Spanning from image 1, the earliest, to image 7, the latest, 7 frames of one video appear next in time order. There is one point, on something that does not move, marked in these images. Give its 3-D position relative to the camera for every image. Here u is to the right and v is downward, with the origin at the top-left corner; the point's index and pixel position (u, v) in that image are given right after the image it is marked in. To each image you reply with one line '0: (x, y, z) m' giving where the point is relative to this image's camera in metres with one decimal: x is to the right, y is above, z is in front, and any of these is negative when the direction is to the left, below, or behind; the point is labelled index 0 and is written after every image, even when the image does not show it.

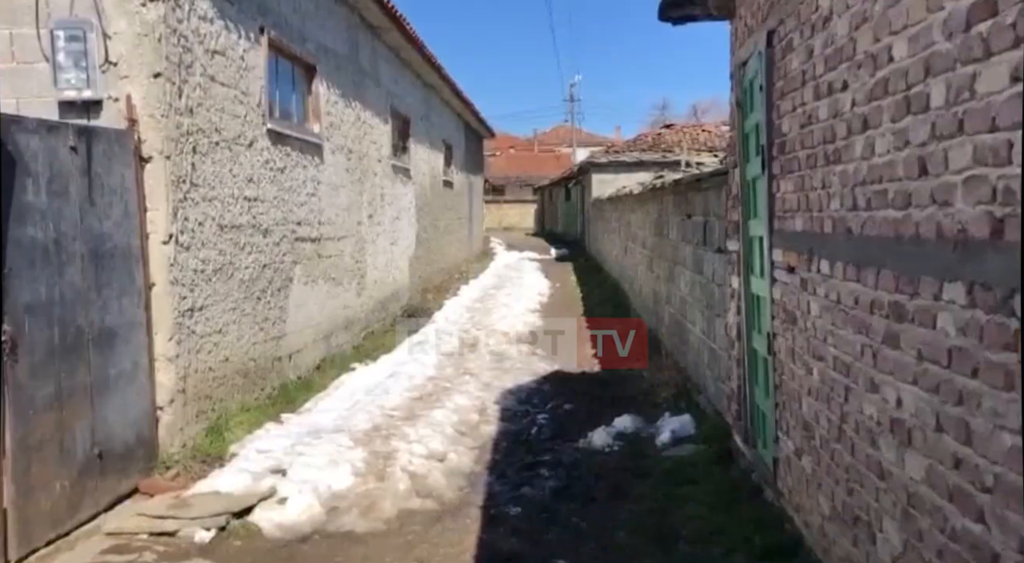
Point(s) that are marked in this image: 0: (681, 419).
0: (+1.2, -0.9, +5.9) m
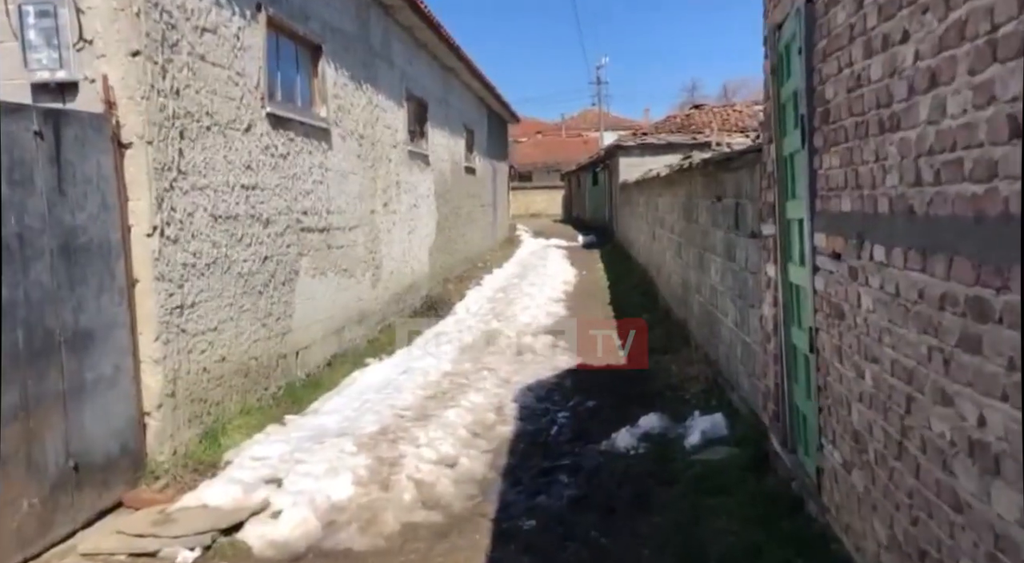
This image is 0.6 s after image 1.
0: (+1.3, -0.9, +5.4) m
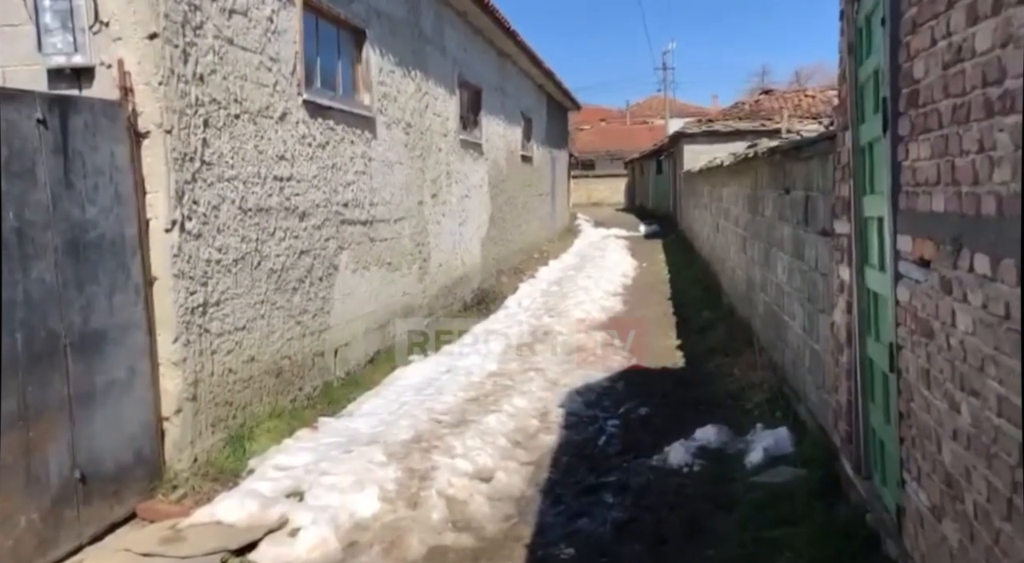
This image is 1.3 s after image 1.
0: (+1.5, -0.9, +5.0) m
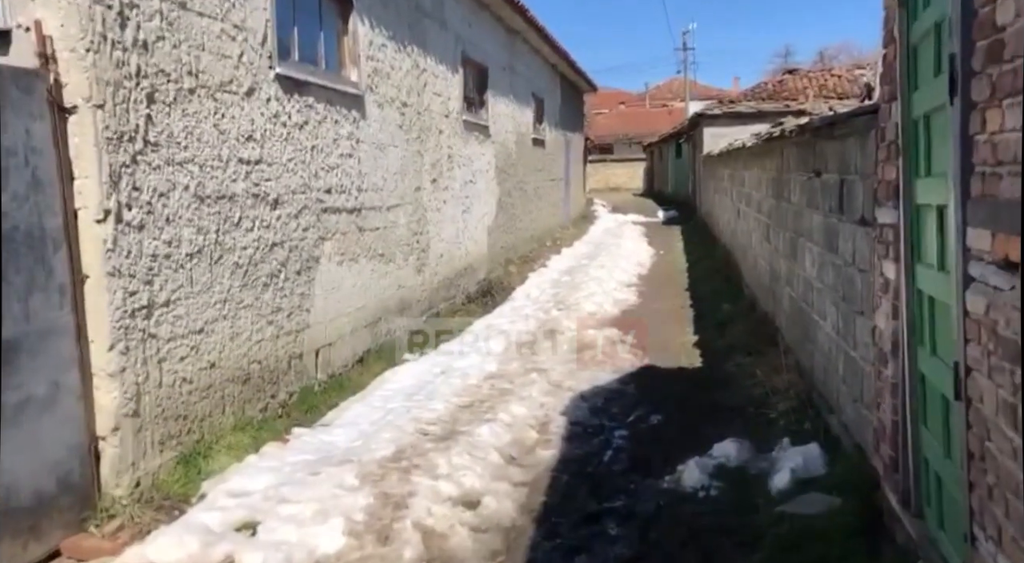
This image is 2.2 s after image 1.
0: (+1.5, -0.9, +4.3) m
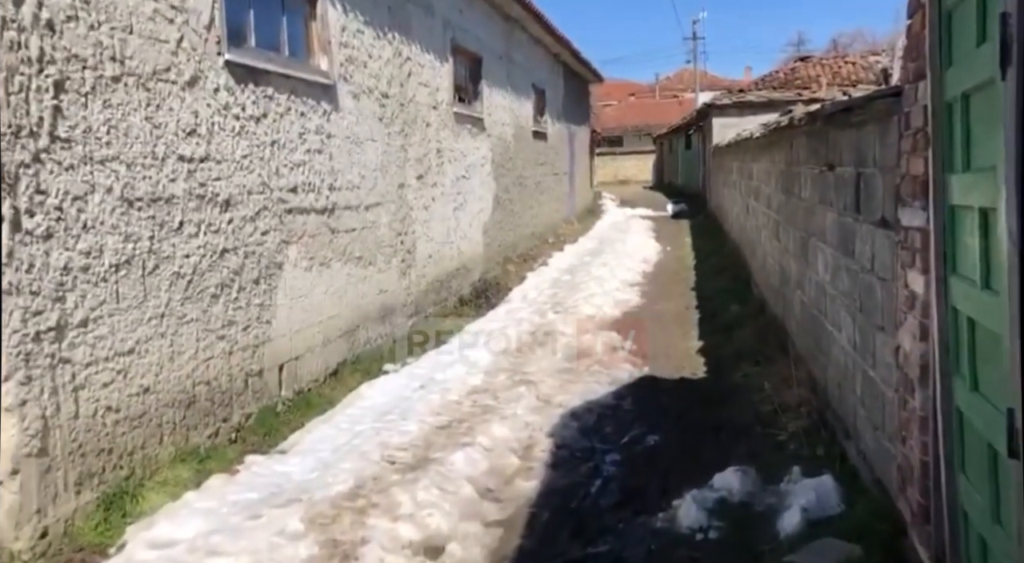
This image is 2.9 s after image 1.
0: (+1.4, -0.9, +3.8) m
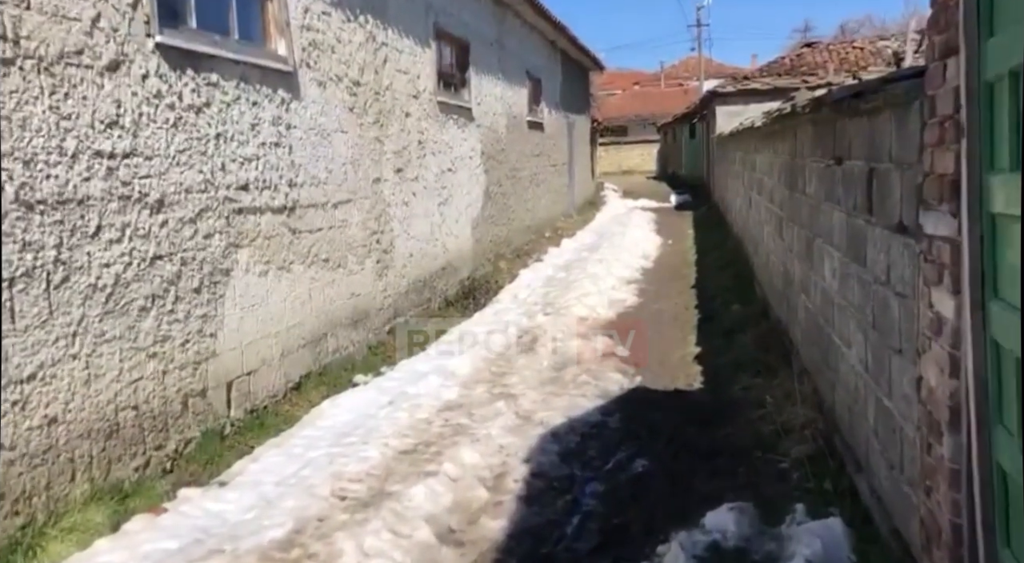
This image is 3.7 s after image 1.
0: (+1.2, -0.9, +3.3) m
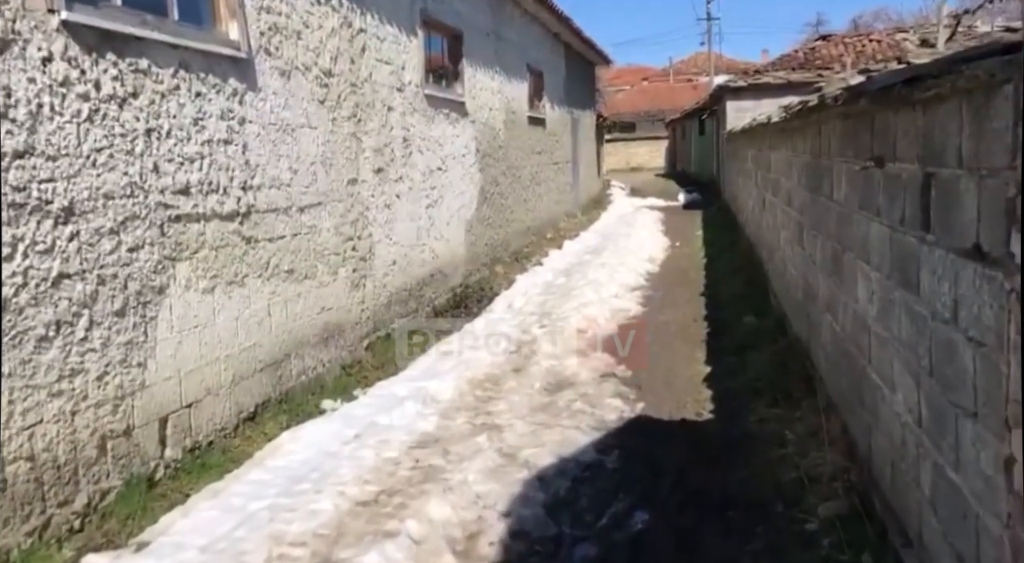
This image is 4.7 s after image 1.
0: (+1.1, -1.0, +2.6) m
